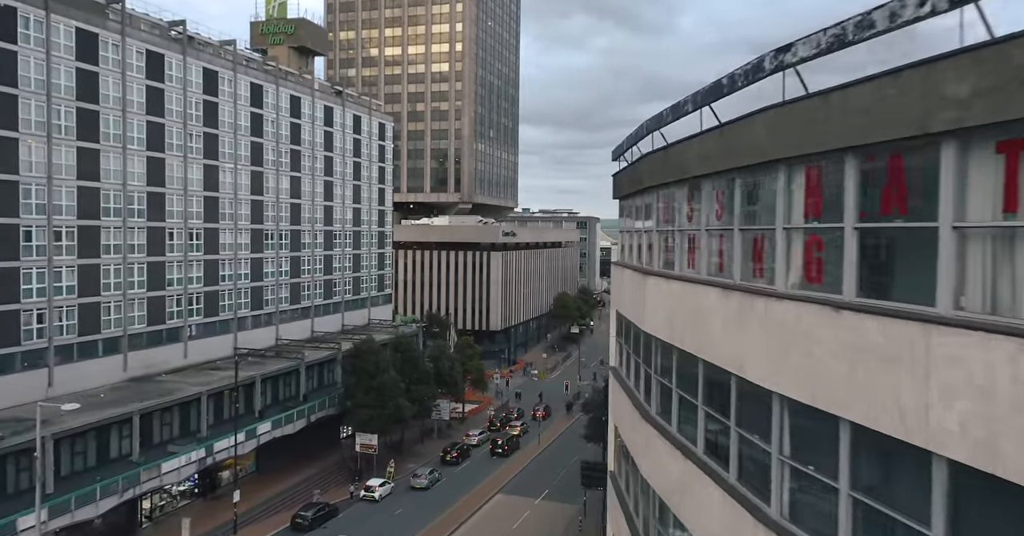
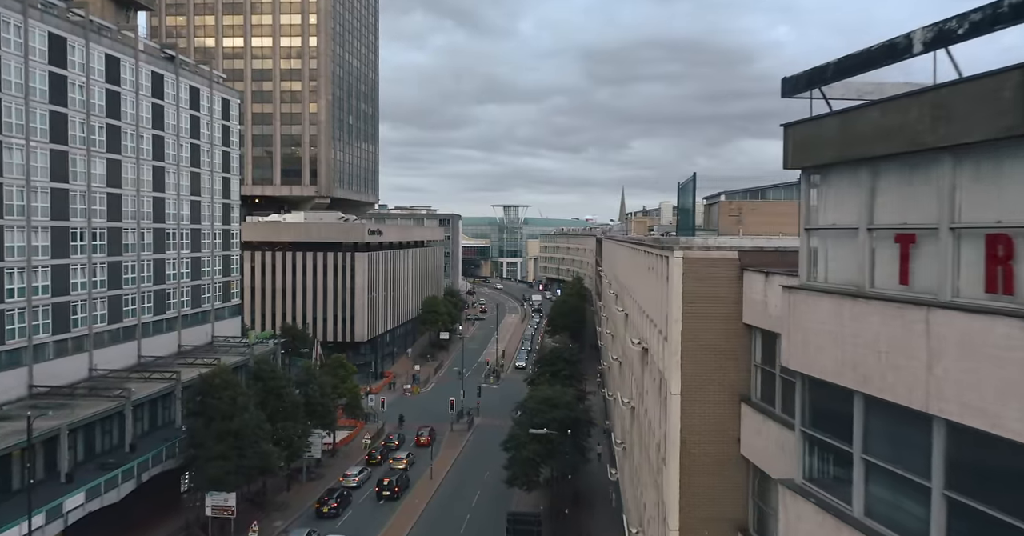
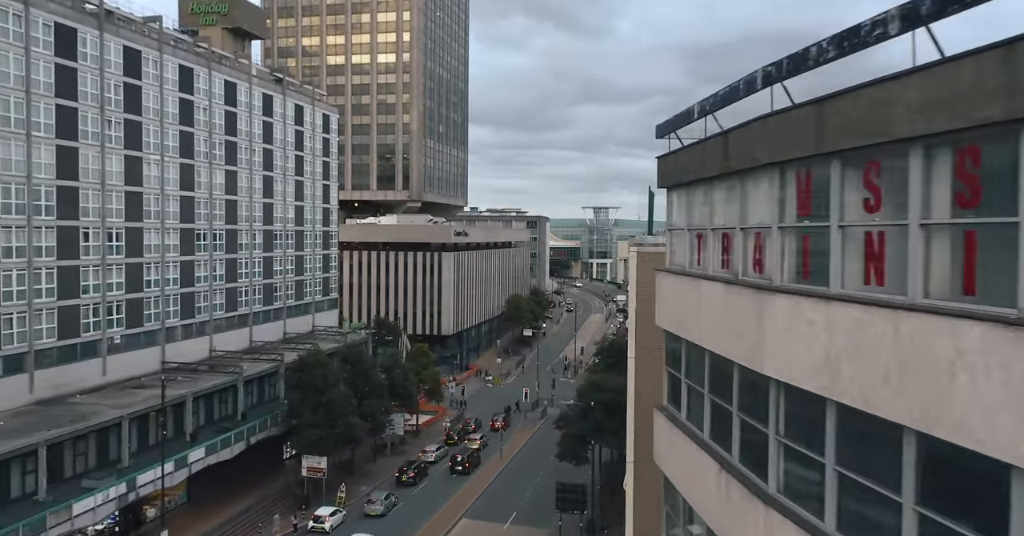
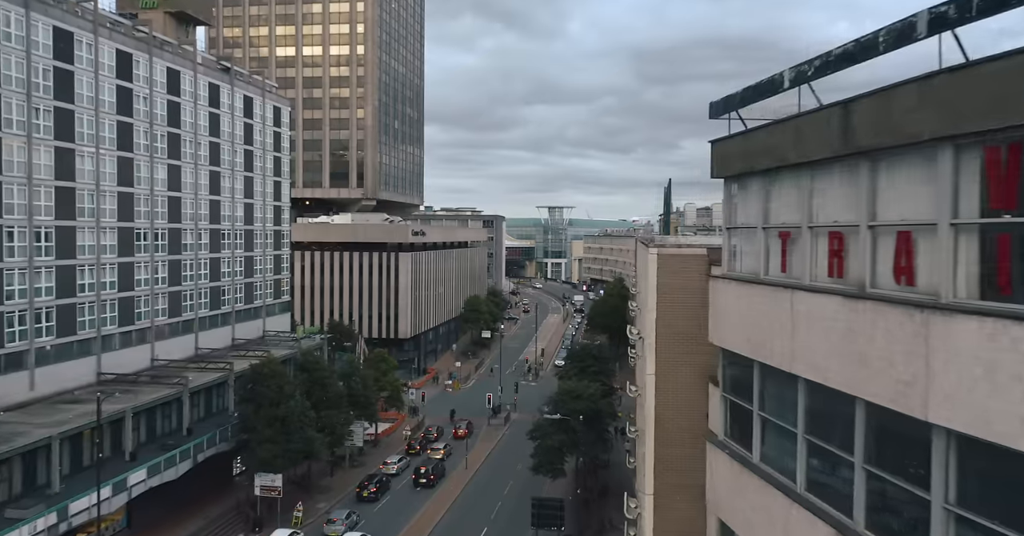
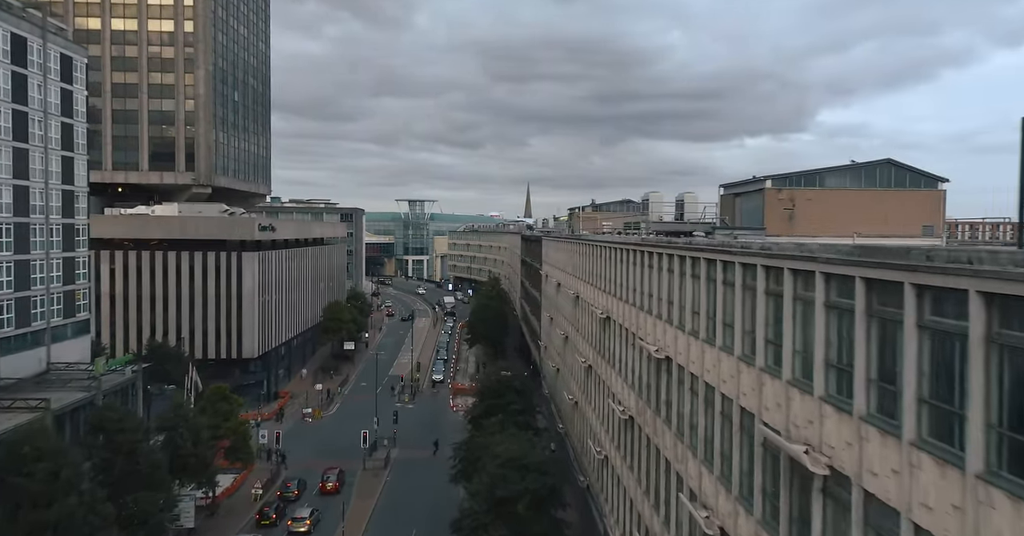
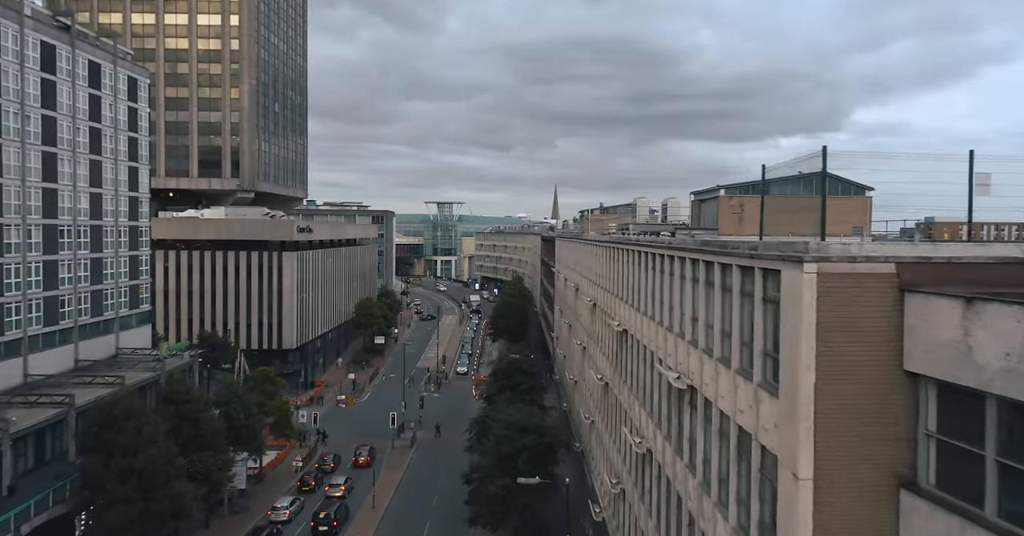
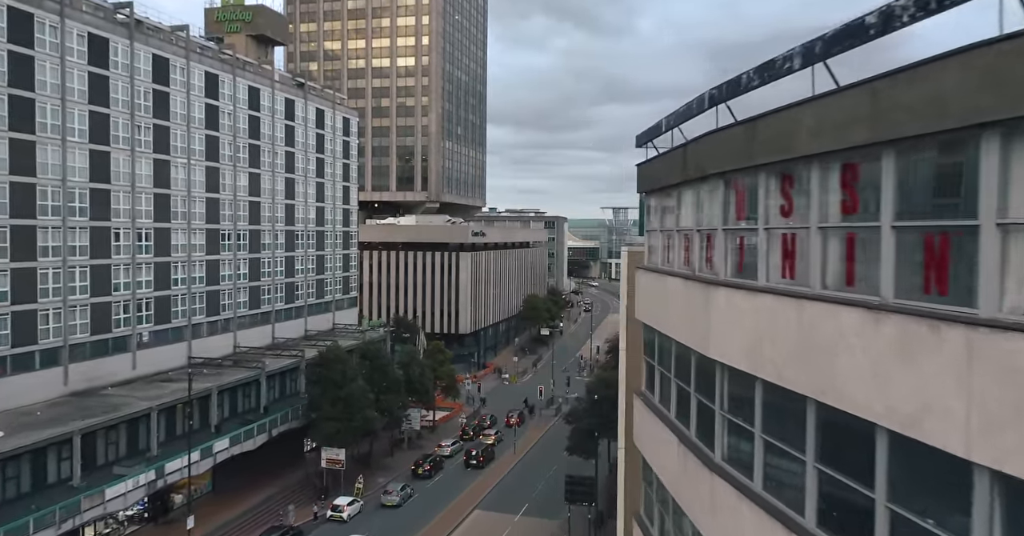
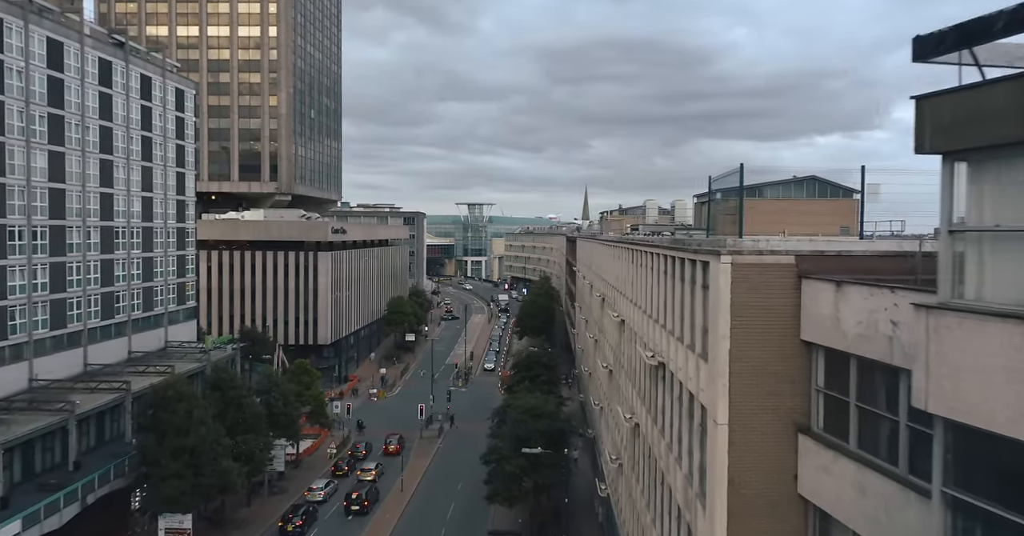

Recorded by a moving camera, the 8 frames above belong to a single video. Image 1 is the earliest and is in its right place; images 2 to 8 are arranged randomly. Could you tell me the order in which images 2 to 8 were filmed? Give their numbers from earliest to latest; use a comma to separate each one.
7, 3, 4, 2, 8, 6, 5
